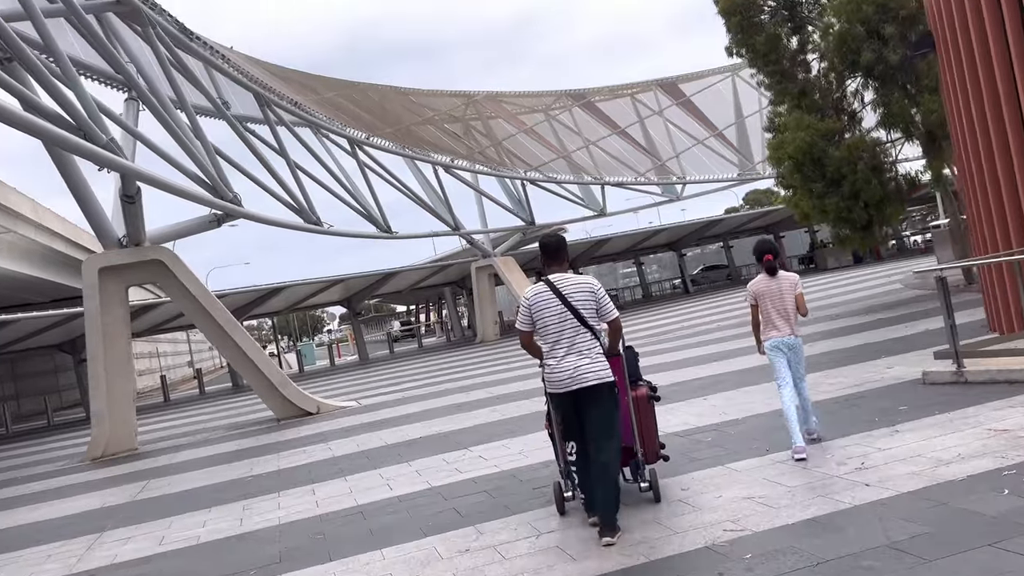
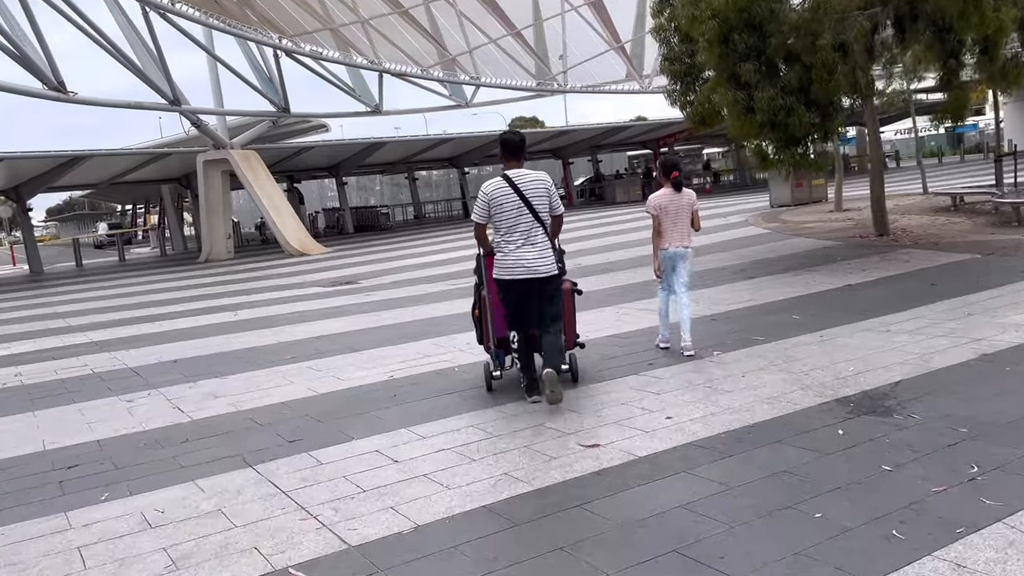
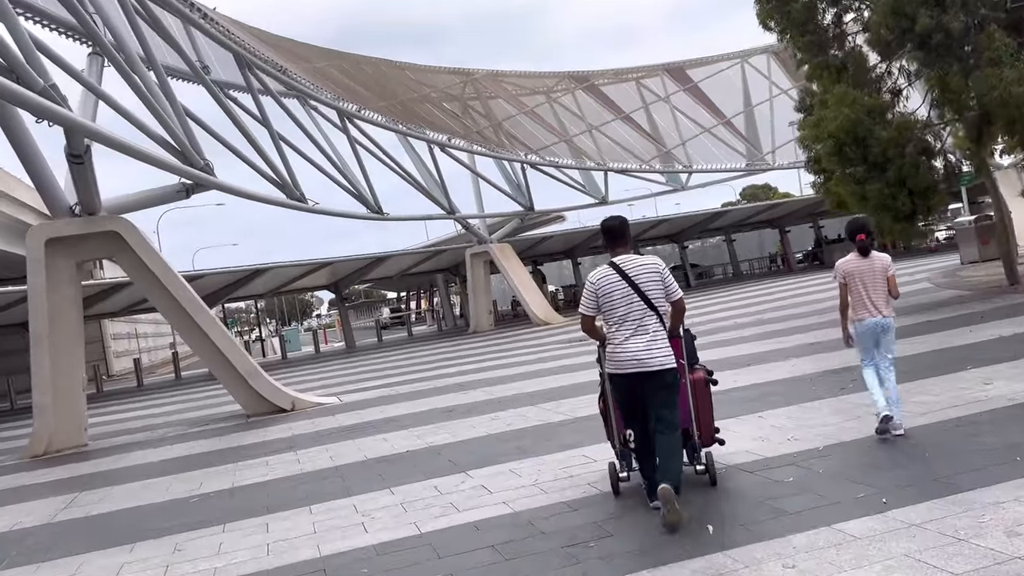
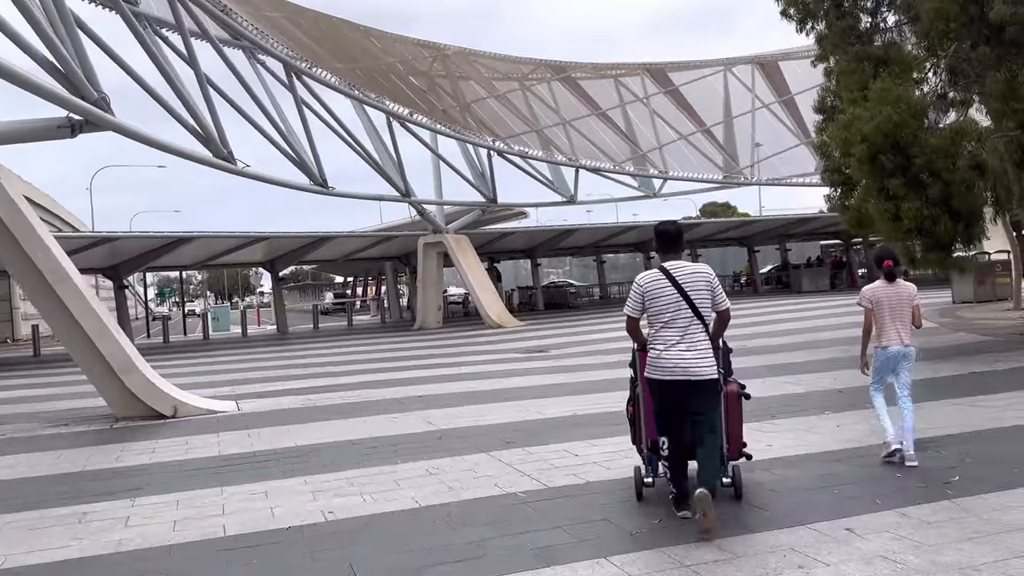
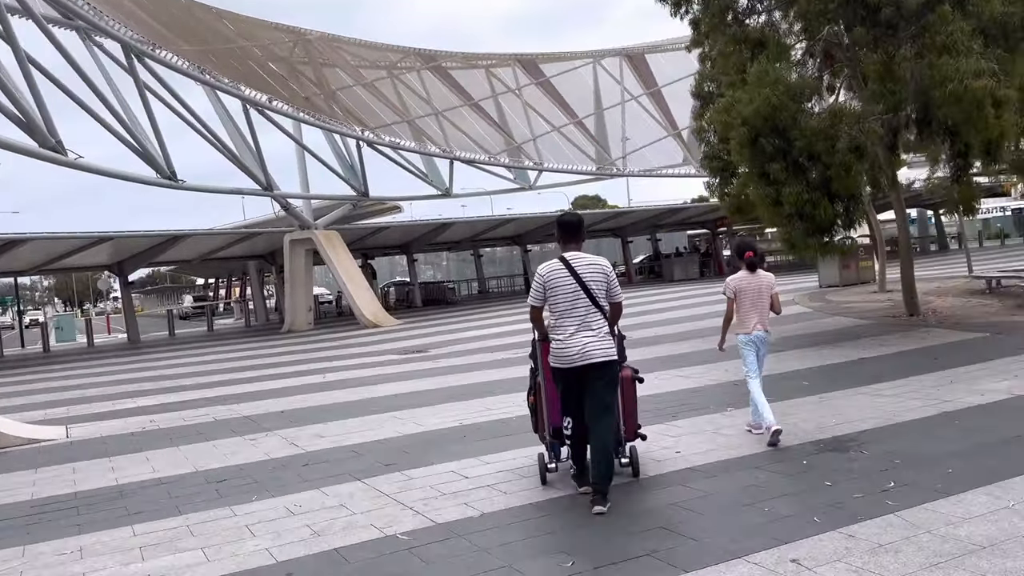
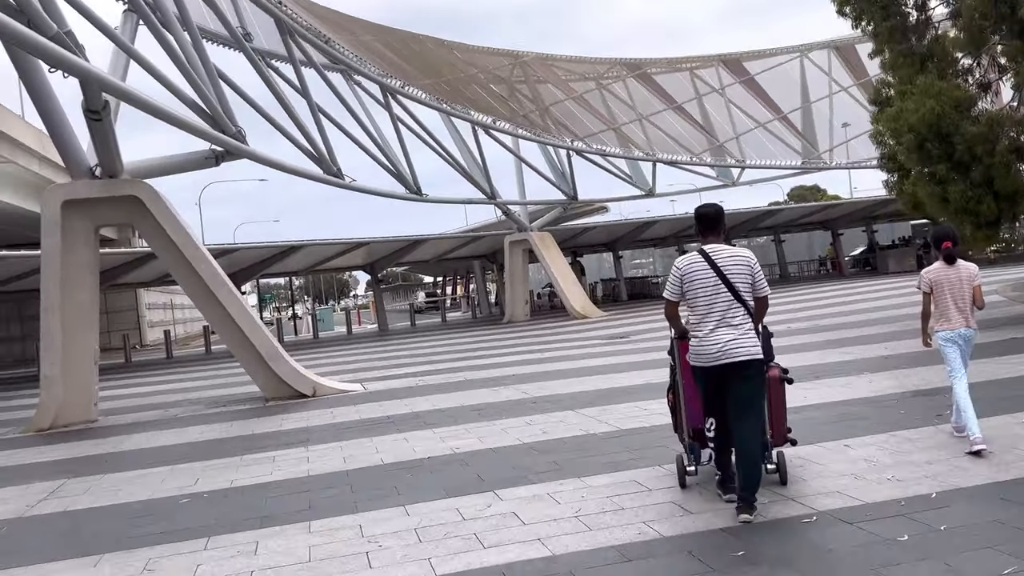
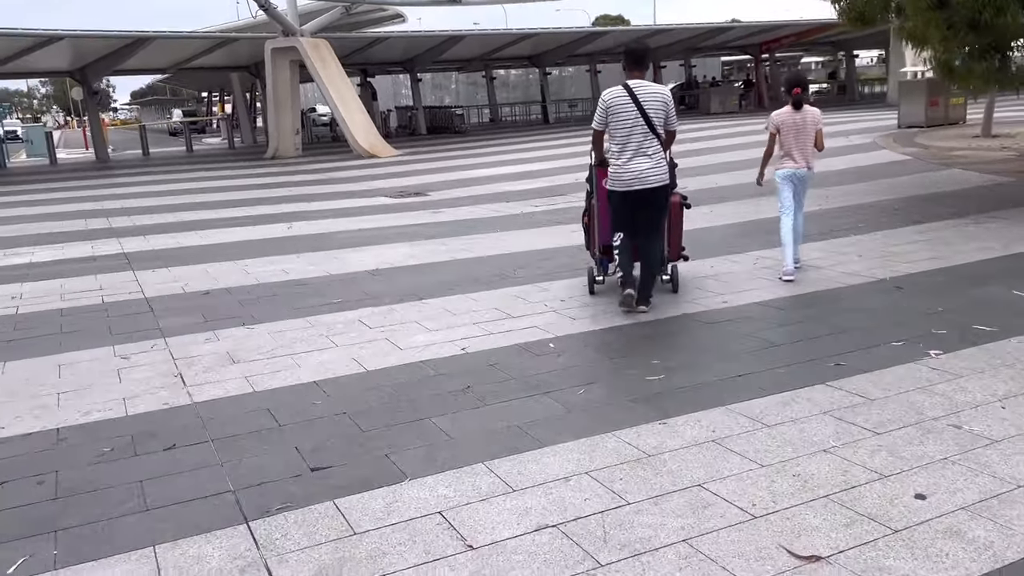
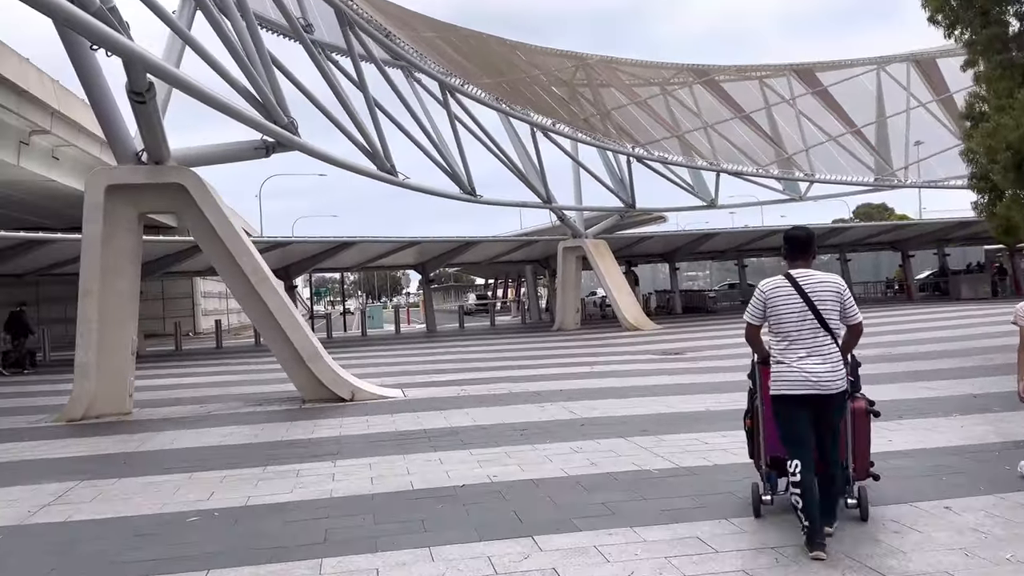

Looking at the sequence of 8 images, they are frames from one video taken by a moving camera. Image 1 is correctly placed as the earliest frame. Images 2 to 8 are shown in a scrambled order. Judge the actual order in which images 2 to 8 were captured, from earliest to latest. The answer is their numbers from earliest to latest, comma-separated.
3, 6, 8, 4, 5, 2, 7
